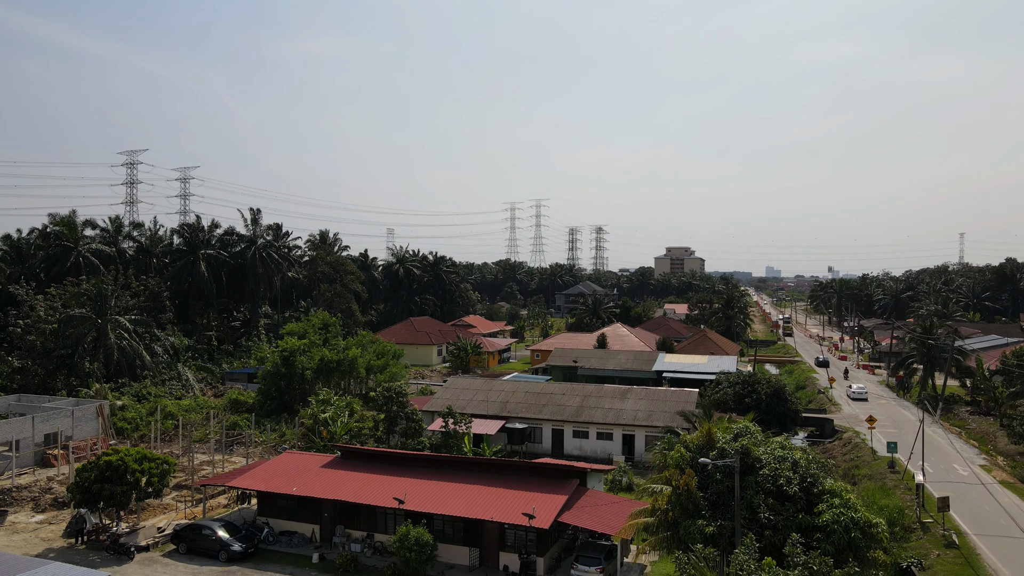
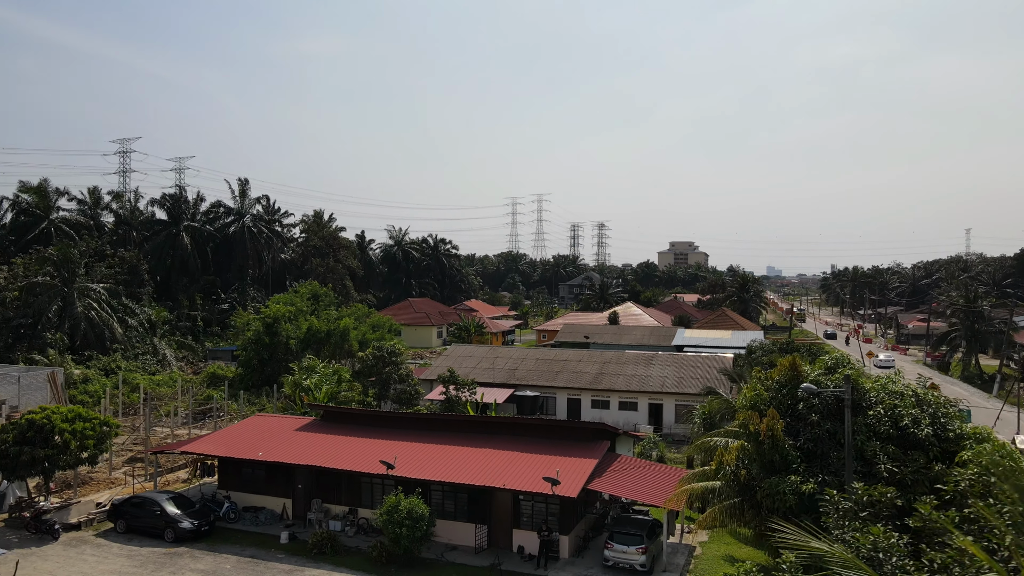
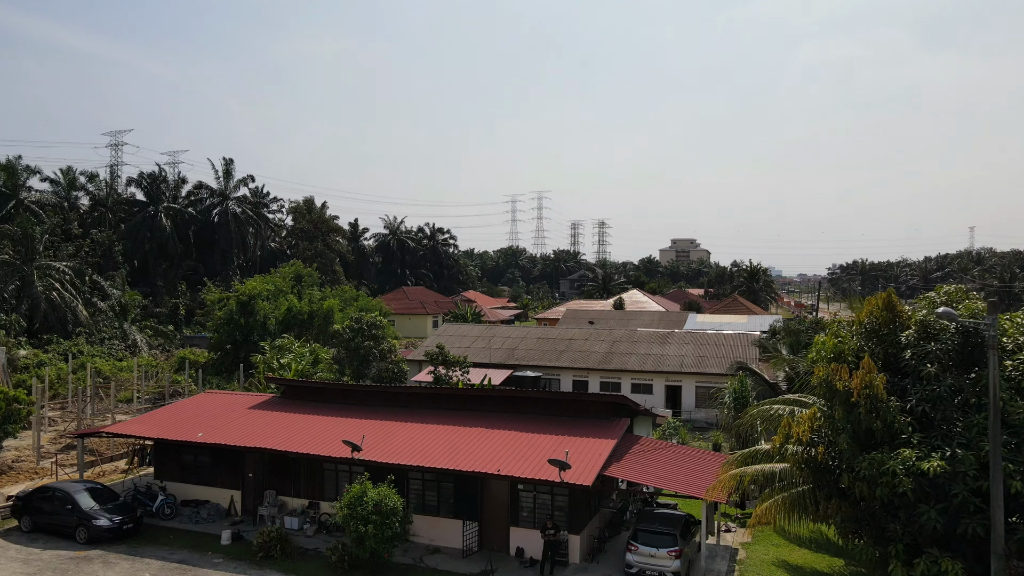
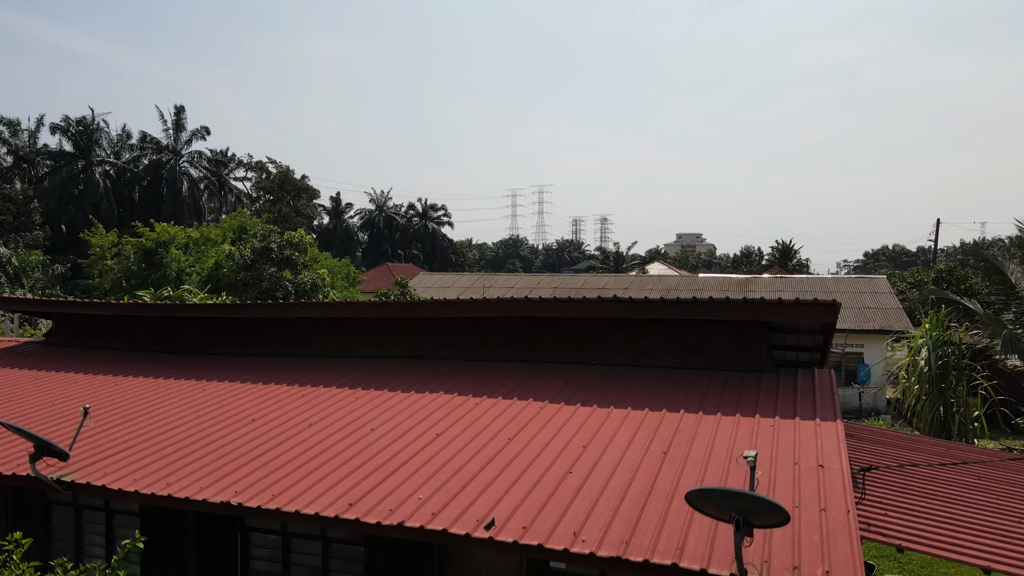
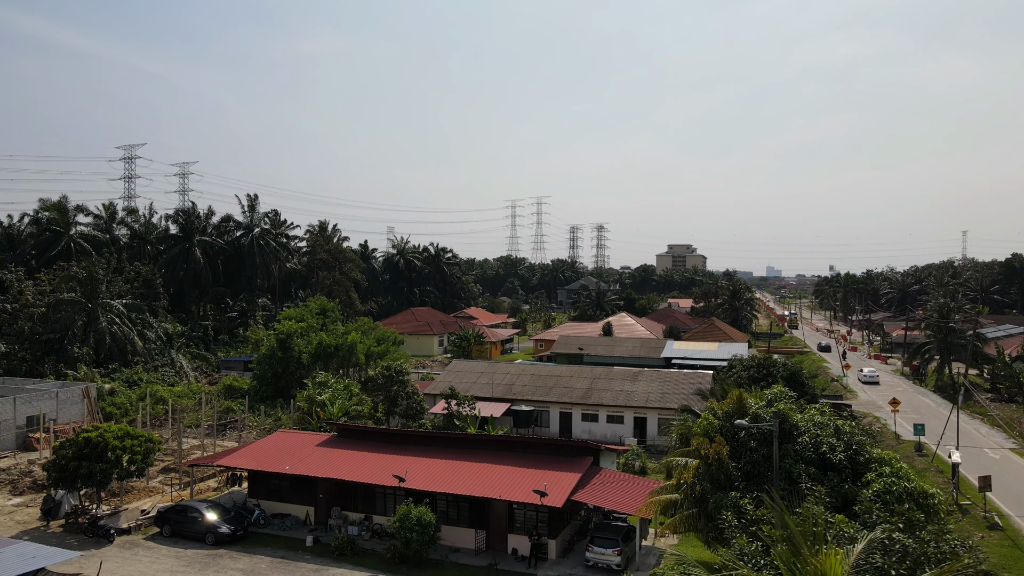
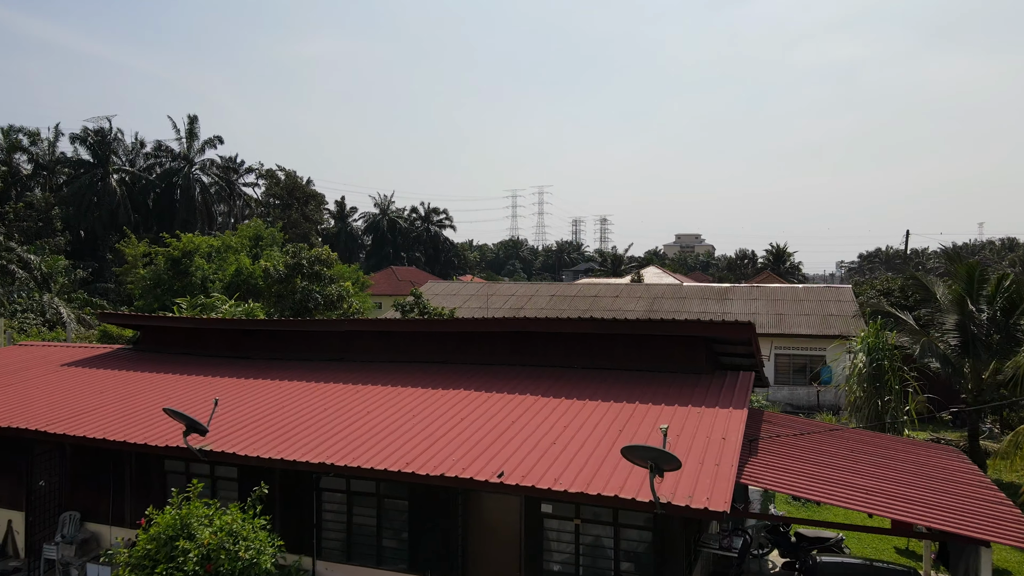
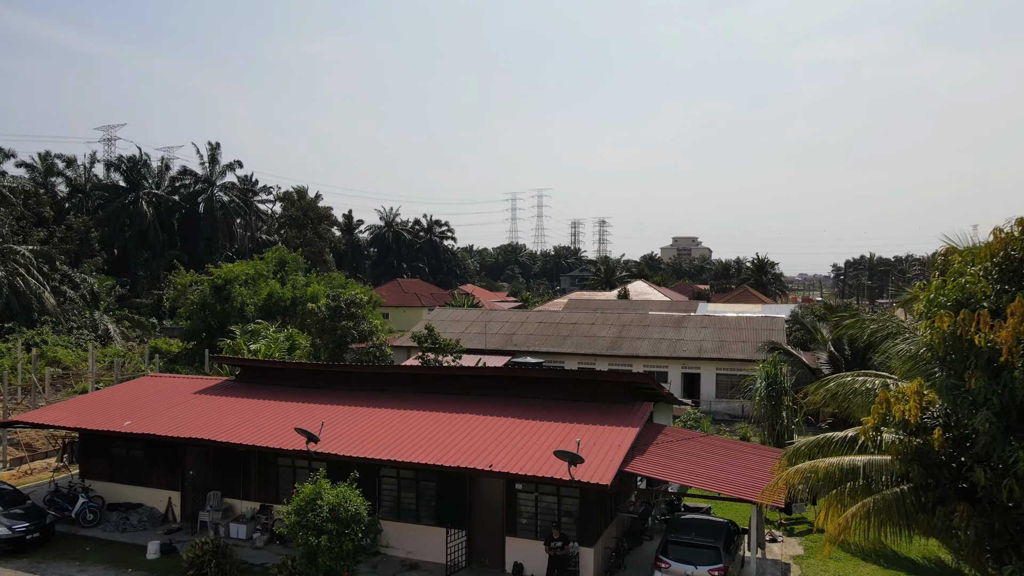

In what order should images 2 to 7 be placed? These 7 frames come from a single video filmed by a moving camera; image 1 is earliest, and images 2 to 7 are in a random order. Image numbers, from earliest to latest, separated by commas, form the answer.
5, 2, 3, 7, 6, 4
